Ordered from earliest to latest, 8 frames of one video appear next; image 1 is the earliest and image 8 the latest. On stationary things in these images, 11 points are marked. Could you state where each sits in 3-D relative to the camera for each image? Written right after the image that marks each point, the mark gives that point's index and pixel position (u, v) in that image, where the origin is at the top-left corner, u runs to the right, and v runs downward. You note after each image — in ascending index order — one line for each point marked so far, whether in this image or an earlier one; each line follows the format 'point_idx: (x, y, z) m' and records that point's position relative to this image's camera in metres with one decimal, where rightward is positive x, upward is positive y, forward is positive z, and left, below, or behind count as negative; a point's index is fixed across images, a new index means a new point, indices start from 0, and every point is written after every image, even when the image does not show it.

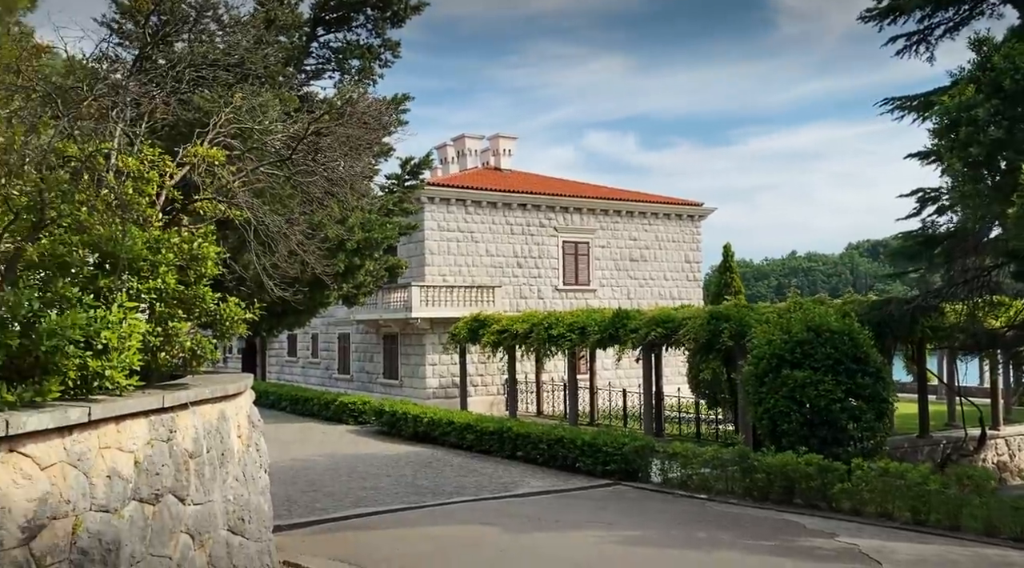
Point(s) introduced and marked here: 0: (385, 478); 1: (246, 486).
0: (-2.1, -3.0, +16.3) m
1: (-1.9, -1.5, +7.5) m
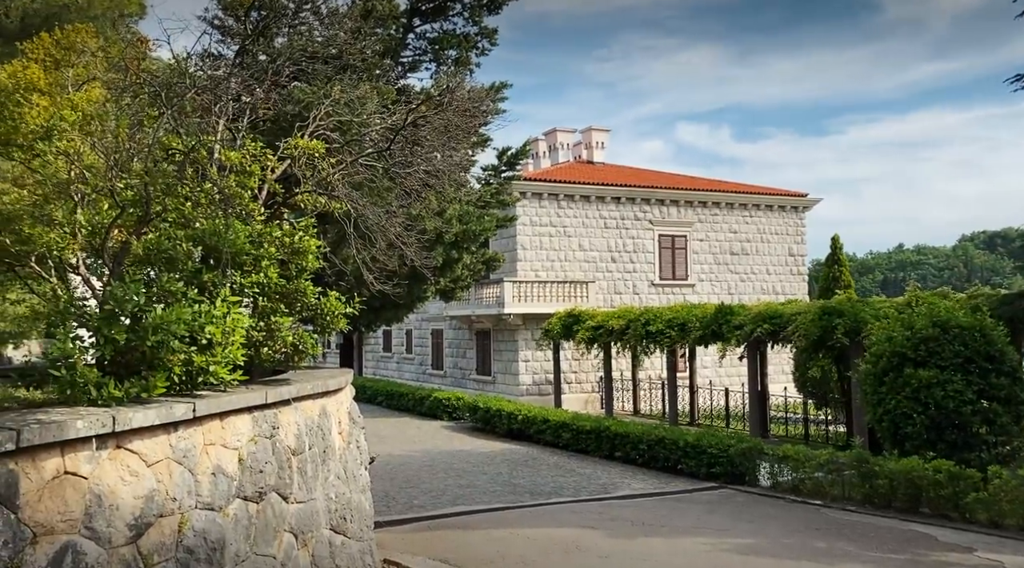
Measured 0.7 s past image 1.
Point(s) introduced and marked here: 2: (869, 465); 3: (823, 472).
0: (-0.5, -3.0, +16.2) m
1: (-1.2, -1.4, +7.4) m
2: (+4.4, -2.3, +13.4) m
3: (+4.2, -2.6, +14.5) m
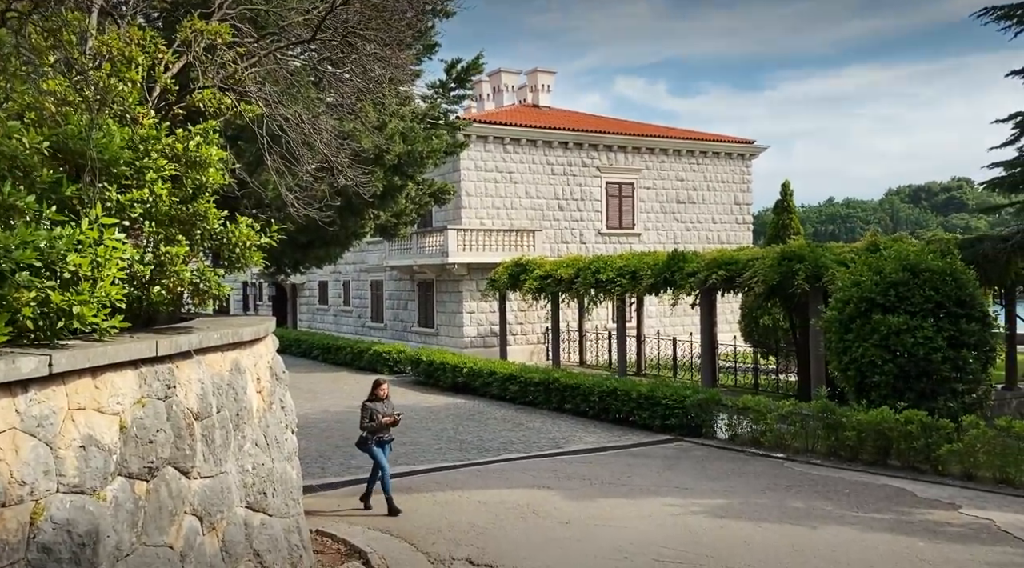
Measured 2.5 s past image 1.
0: (-1.3, -2.2, +15.1) m
1: (-1.5, -1.0, +6.2) m
2: (+3.8, -1.6, +12.6) m
3: (+3.5, -1.8, +13.7) m
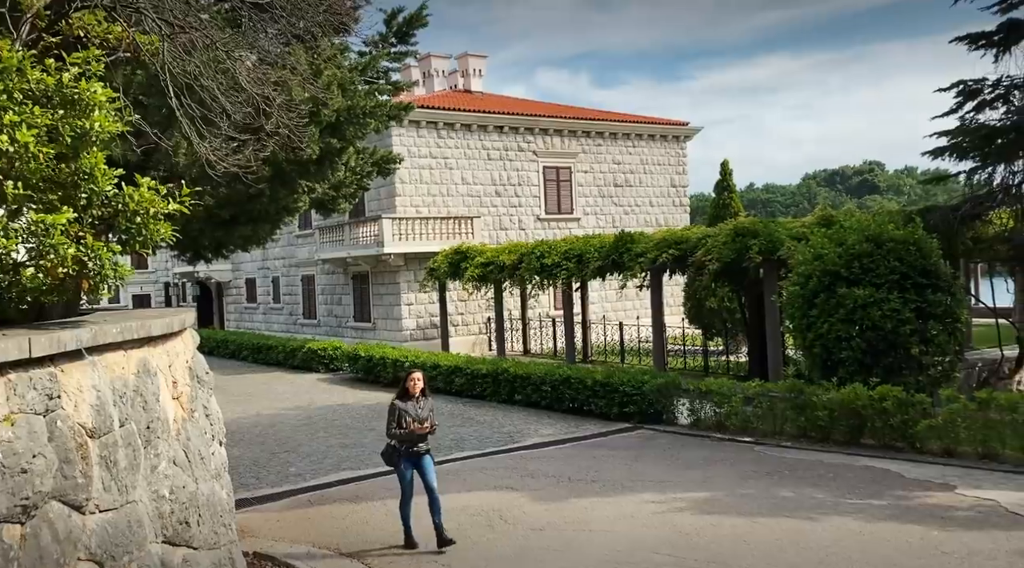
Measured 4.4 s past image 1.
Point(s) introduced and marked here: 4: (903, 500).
0: (-2.0, -2.0, +14.0) m
1: (-1.6, -0.9, +5.1) m
2: (+3.3, -1.3, +11.8) m
3: (+3.0, -1.5, +12.9) m
4: (+3.3, -1.8, +8.9) m
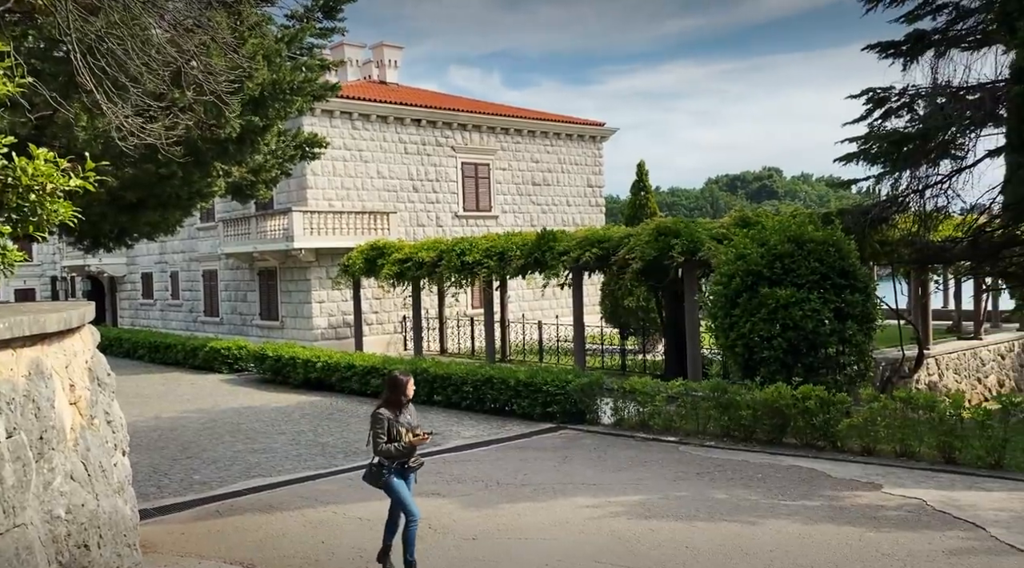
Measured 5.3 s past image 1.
0: (-3.0, -1.9, +13.3) m
1: (-1.8, -0.9, +4.5) m
2: (+2.4, -1.2, +11.6) m
3: (+2.0, -1.5, +12.7) m
4: (+2.7, -1.8, +8.7) m
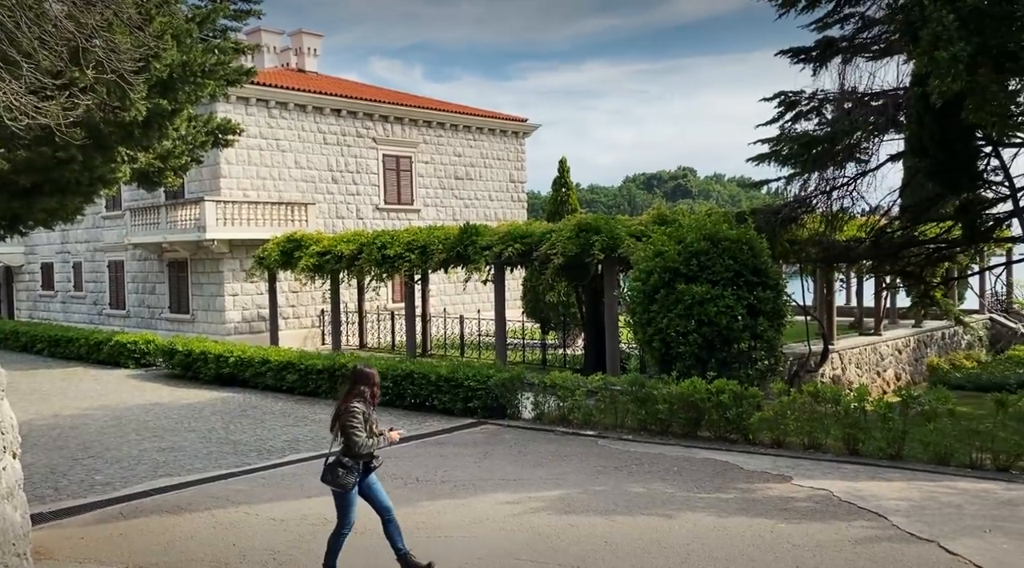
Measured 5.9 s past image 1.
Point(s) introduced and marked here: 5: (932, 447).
0: (-4.0, -1.9, +13.0) m
1: (-2.2, -0.8, +4.2) m
2: (+1.5, -1.2, +11.7) m
3: (+1.0, -1.4, +12.7) m
4: (+2.0, -1.8, +8.8) m
5: (+3.9, -1.5, +9.7) m
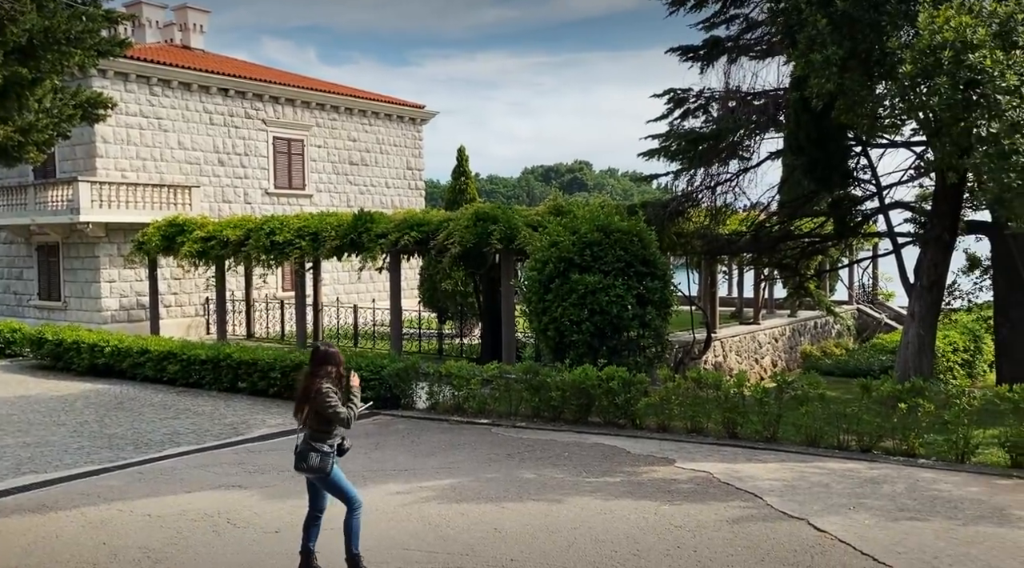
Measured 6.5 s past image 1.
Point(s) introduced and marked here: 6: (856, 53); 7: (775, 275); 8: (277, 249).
0: (-5.3, -1.7, +12.6) m
1: (-2.7, -0.8, +4.1) m
2: (+0.3, -1.1, +11.8) m
3: (-0.3, -1.3, +12.8) m
4: (+1.1, -1.7, +9.0) m
5: (+2.9, -1.4, +10.1) m
6: (+3.4, +2.3, +10.4) m
7: (+3.9, +0.1, +15.2) m
8: (-4.3, +0.6, +19.0) m
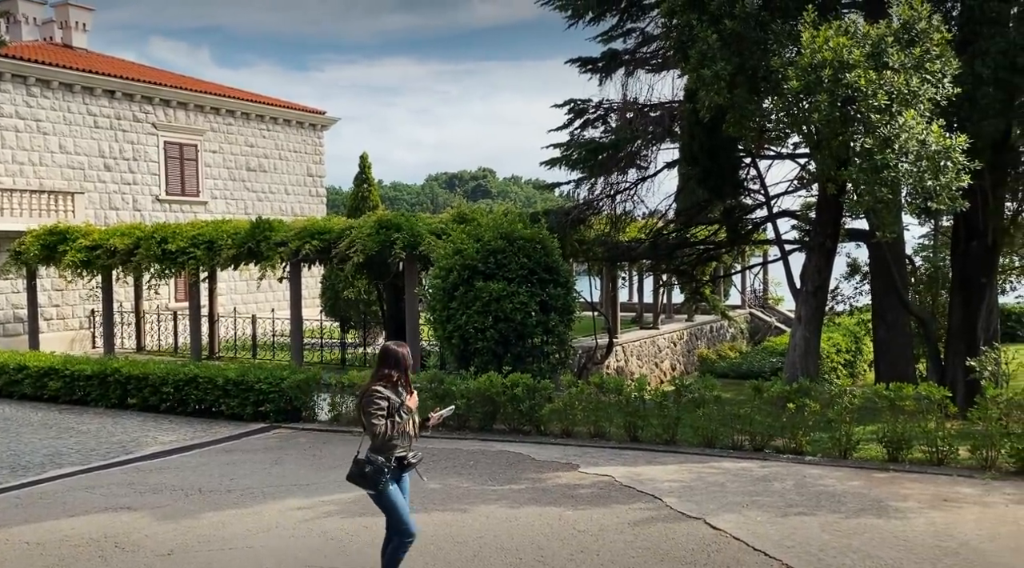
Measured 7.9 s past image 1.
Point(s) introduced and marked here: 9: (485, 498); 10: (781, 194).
0: (-6.5, -1.9, +12.1) m
1: (-3.0, -0.9, +3.9) m
2: (-0.8, -1.2, +11.9) m
3: (-1.5, -1.4, +12.8) m
4: (+0.3, -1.8, +9.1) m
5: (+1.9, -1.5, +10.4) m
6: (+2.4, +2.3, +10.7) m
7: (+2.4, 0.0, +15.6) m
8: (-6.0, +0.4, +18.6) m
9: (-0.2, -1.8, +8.6) m
10: (+3.9, +1.3, +14.9) m
